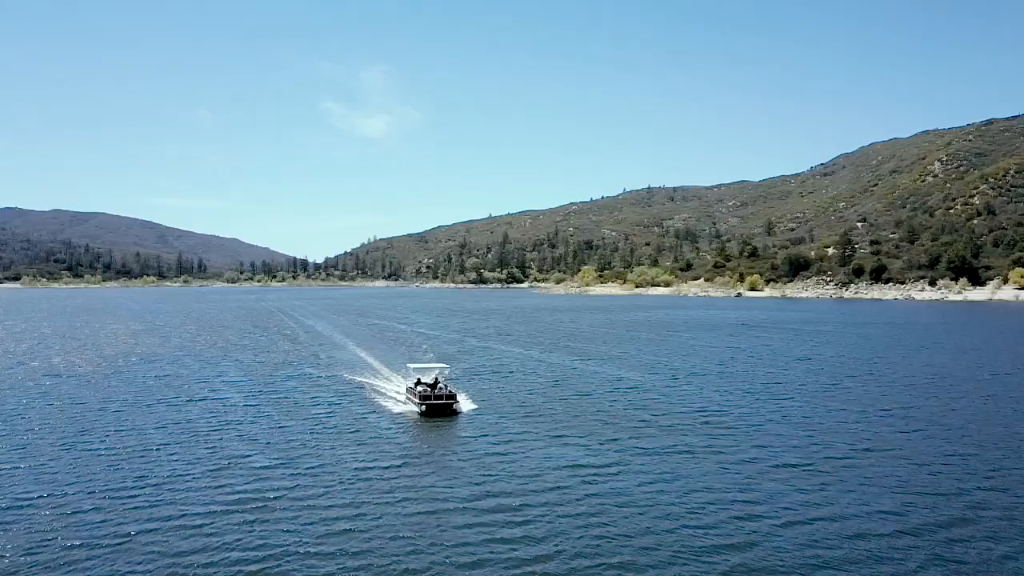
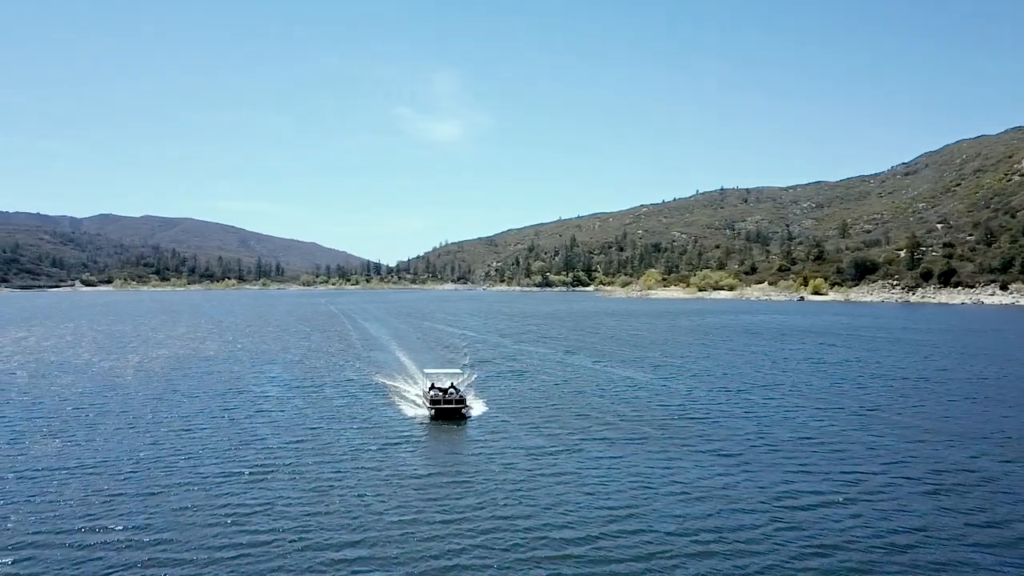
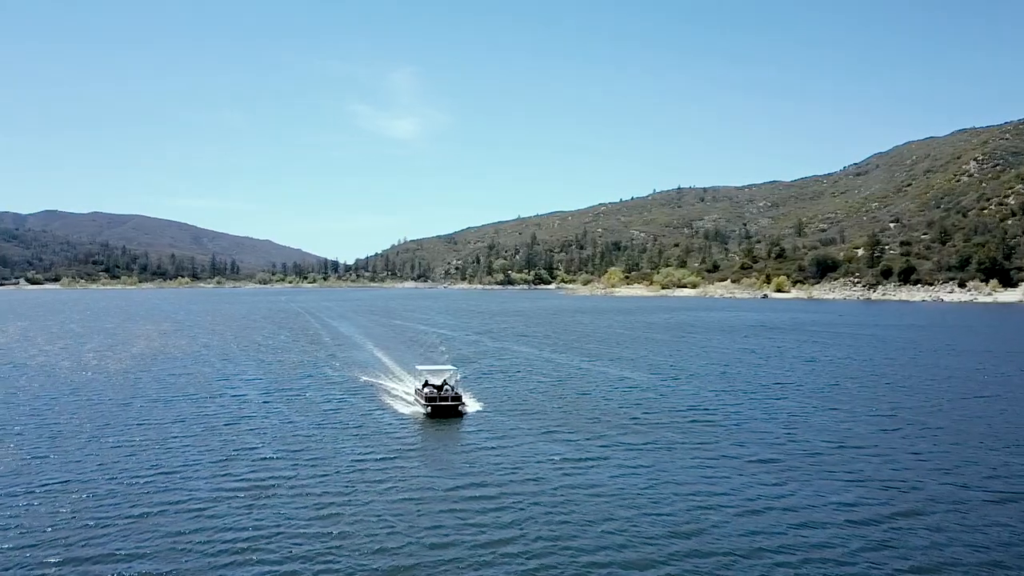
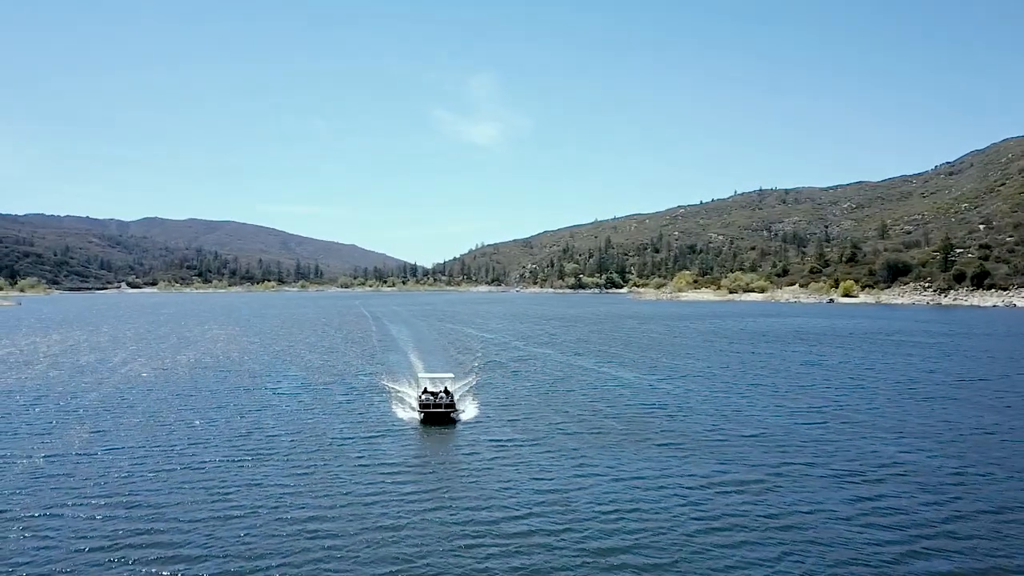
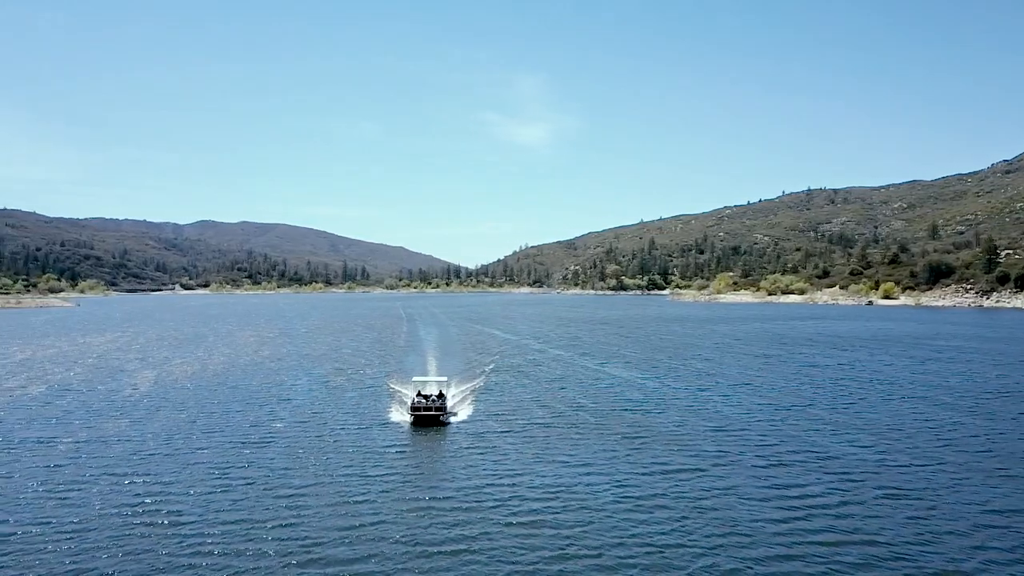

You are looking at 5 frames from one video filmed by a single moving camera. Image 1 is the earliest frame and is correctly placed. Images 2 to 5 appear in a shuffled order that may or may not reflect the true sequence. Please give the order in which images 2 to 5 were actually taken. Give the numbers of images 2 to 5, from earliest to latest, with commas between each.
3, 2, 4, 5
